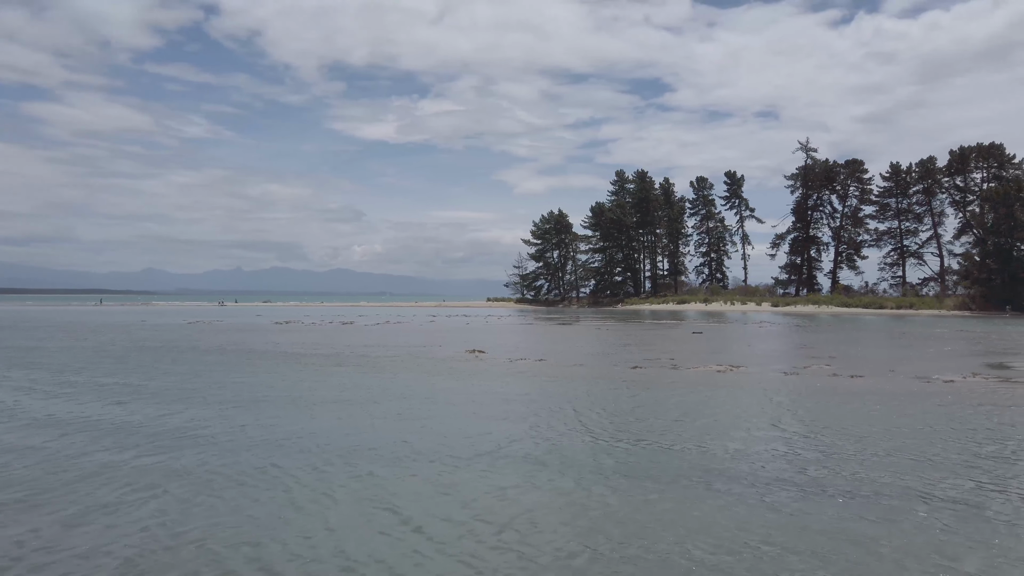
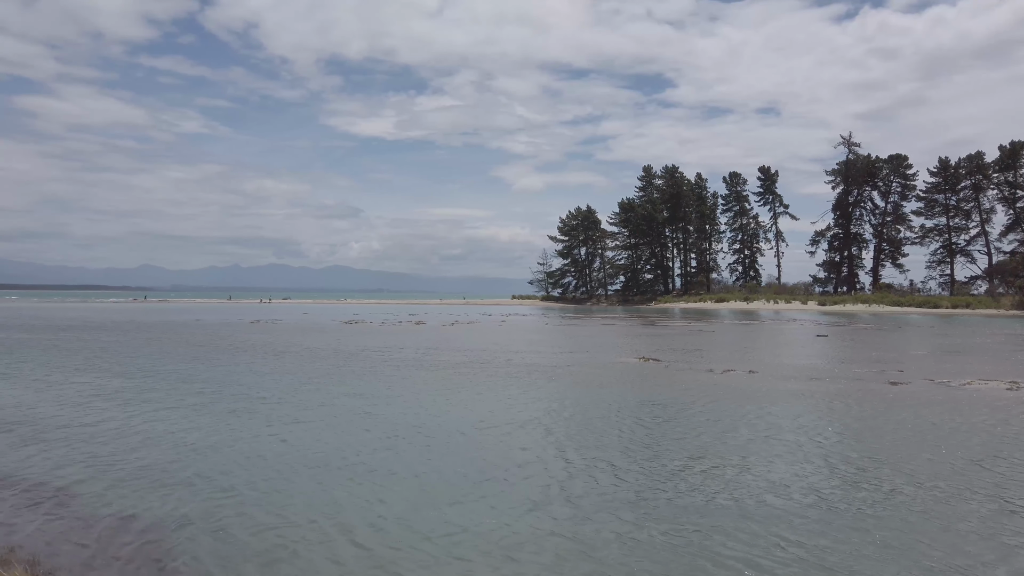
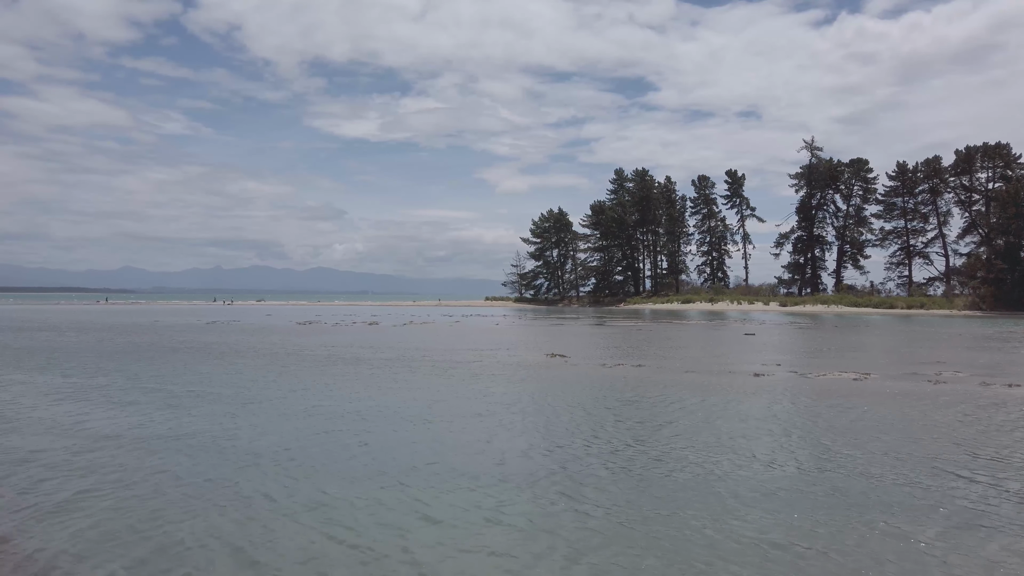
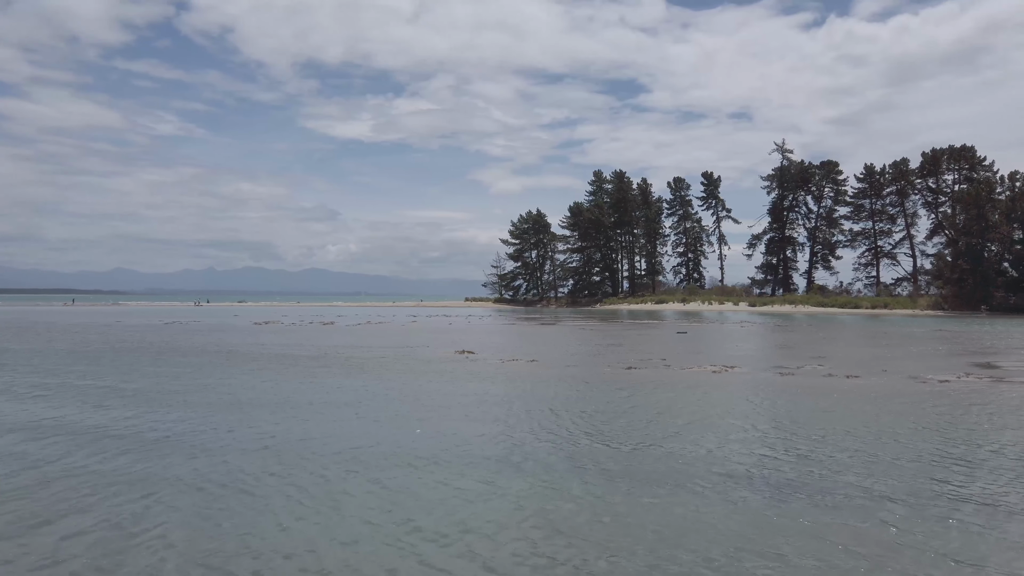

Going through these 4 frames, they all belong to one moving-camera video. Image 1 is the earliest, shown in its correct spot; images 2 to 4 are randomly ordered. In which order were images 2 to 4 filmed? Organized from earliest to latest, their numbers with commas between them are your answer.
4, 3, 2
